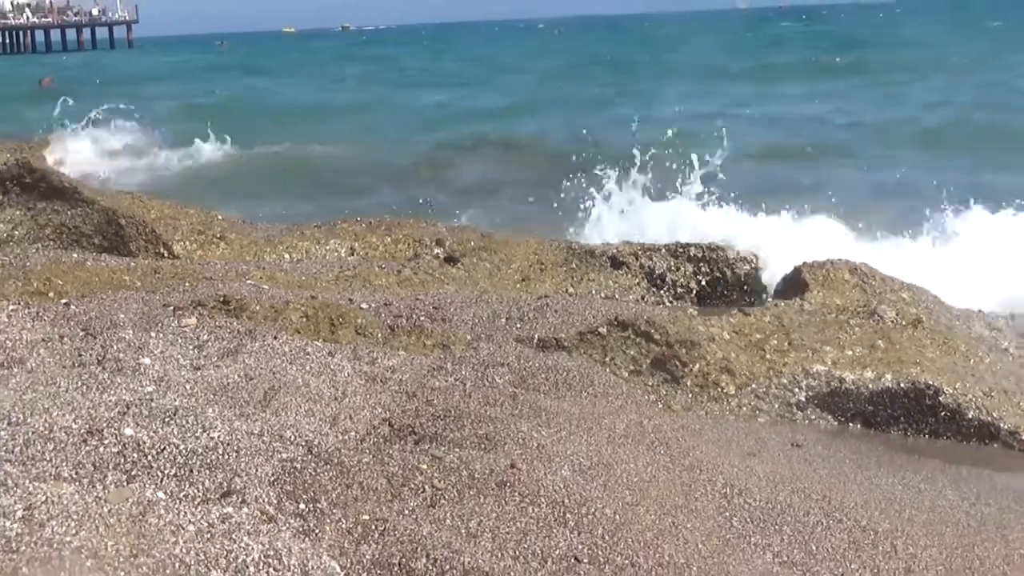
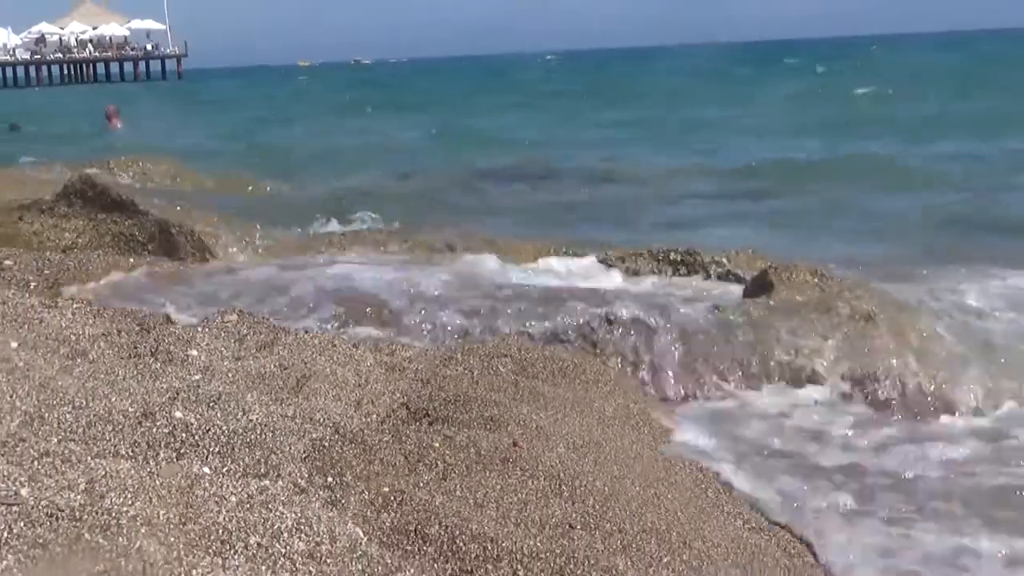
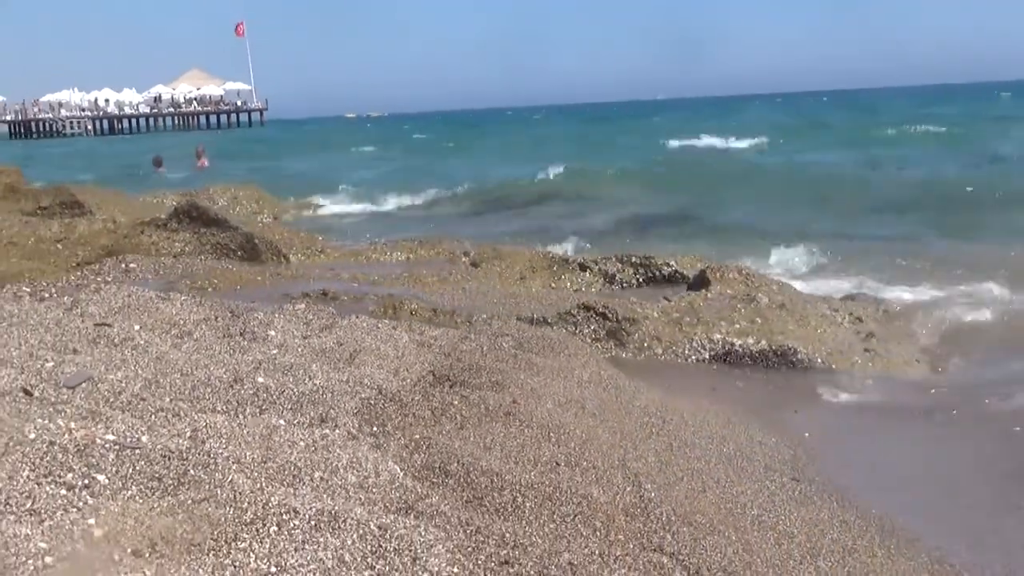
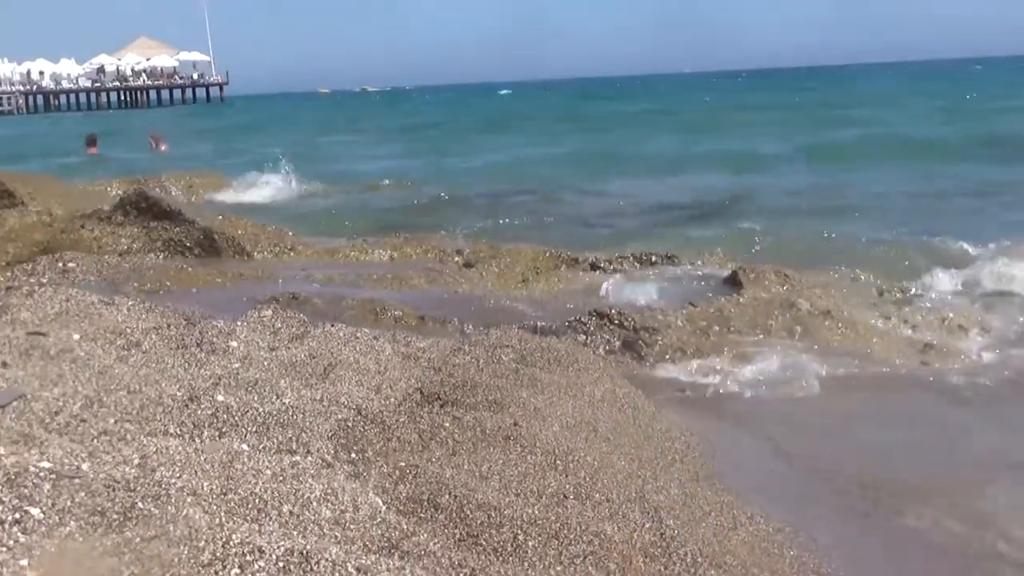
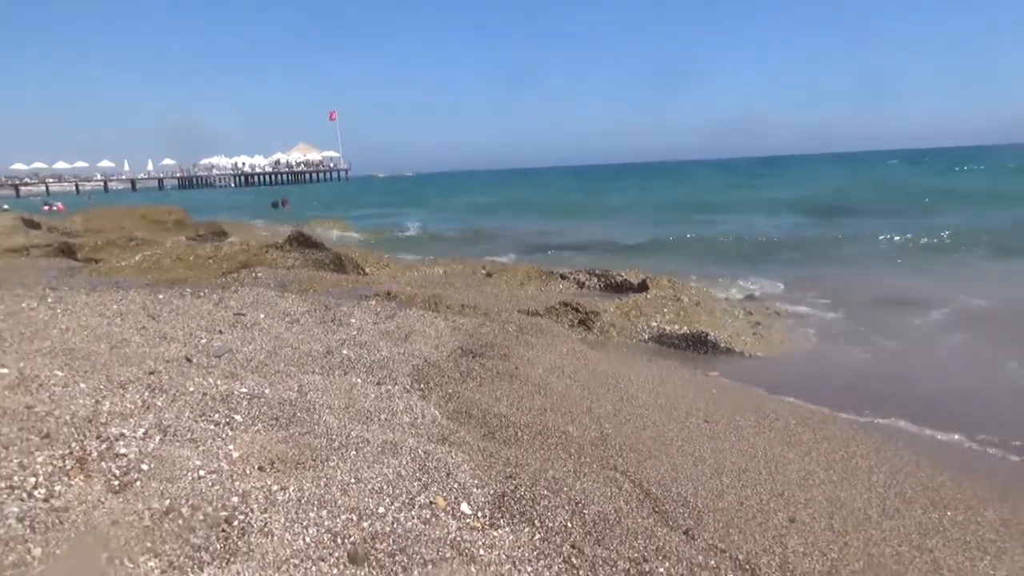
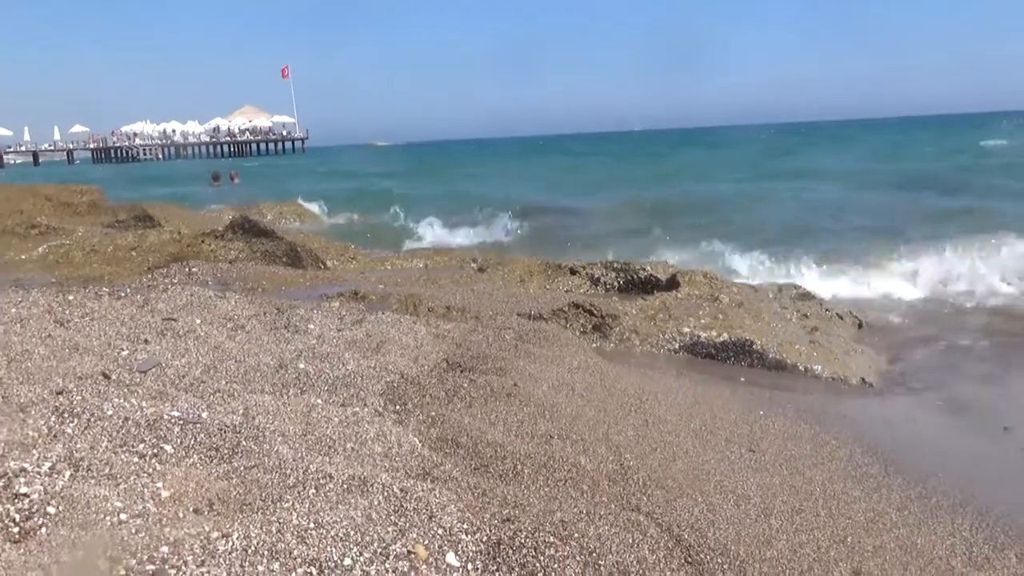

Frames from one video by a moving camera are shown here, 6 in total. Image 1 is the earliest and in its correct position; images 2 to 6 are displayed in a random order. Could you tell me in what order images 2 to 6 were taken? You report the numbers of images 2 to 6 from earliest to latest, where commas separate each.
2, 4, 3, 6, 5
